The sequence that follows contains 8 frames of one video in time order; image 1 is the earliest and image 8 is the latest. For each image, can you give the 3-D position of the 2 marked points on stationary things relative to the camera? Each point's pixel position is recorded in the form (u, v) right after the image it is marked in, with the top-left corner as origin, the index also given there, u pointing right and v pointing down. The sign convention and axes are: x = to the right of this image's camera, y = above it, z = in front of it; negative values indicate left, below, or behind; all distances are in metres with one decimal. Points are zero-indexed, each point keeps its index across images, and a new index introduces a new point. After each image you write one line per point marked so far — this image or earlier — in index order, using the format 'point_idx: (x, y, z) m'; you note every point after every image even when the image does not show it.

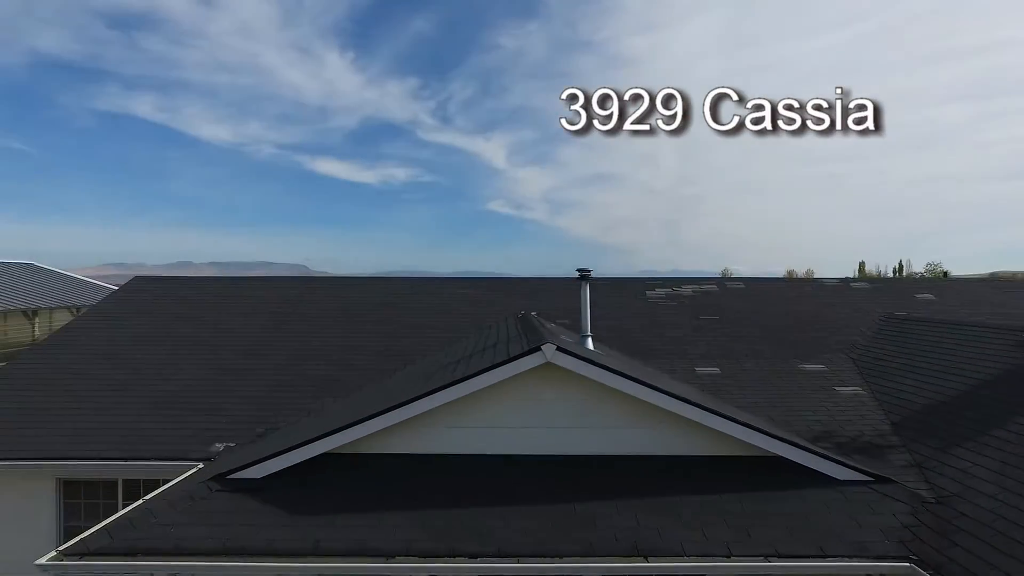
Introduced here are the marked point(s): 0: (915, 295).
0: (+7.2, -0.1, +10.8) m
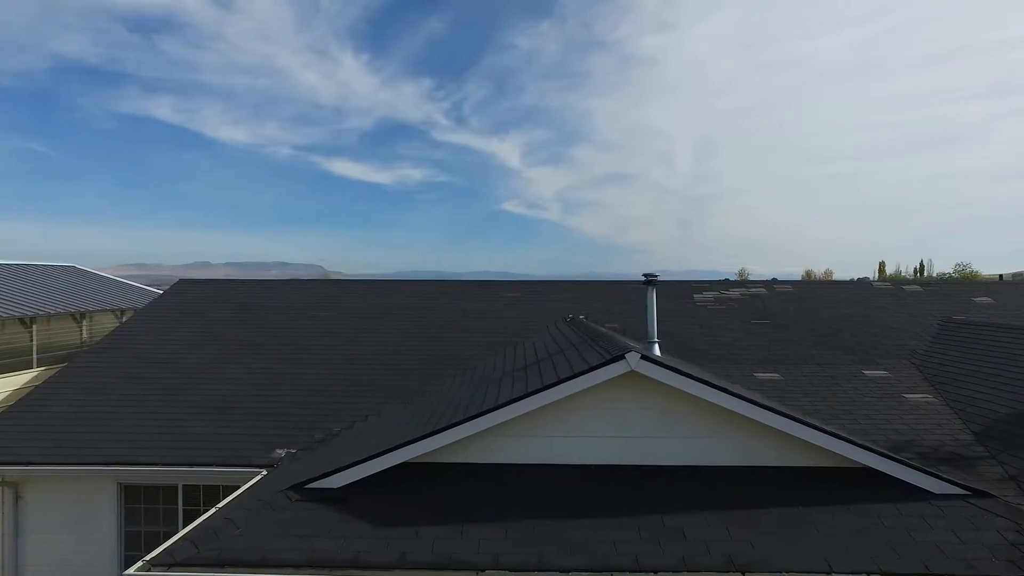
0: (+7.9, -0.2, +10.6) m
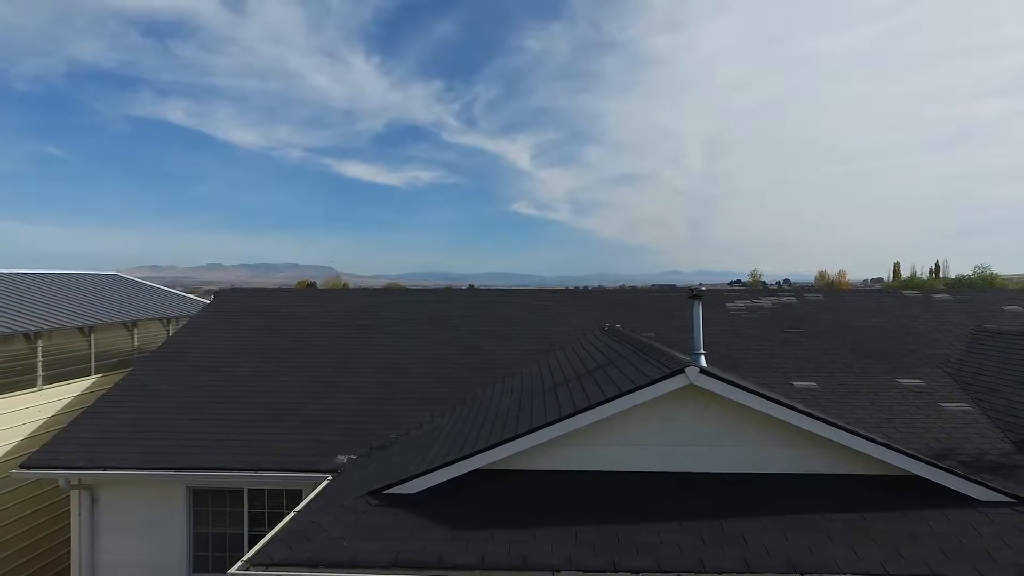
0: (+8.6, -0.3, +10.7) m
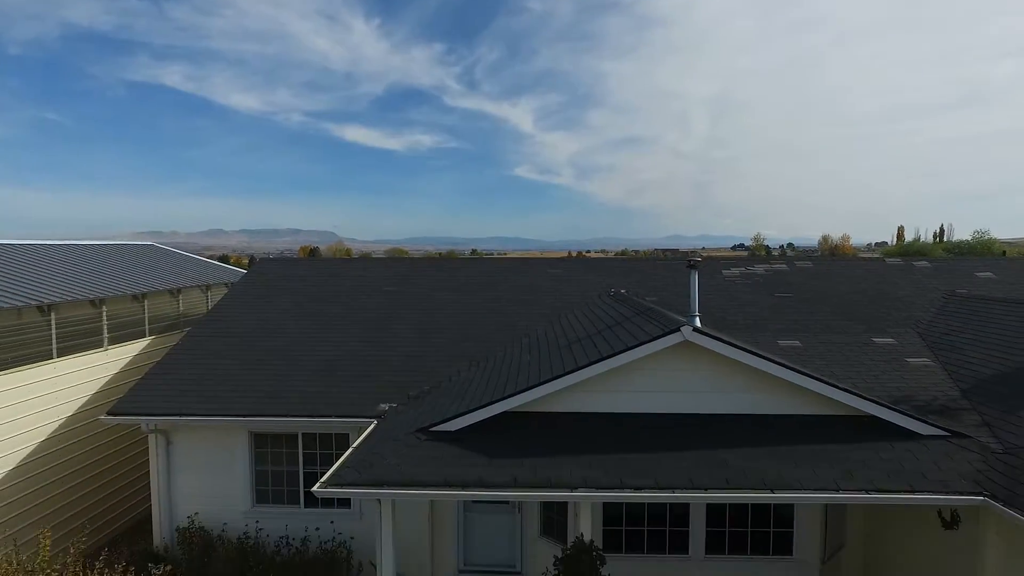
0: (+8.8, +0.3, +11.7) m
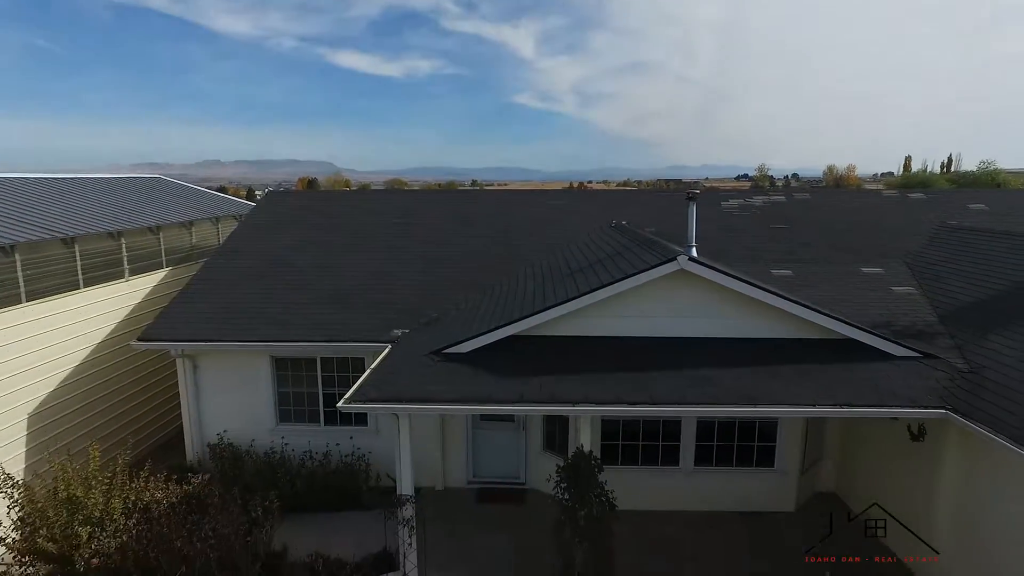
0: (+8.9, +1.6, +11.9) m
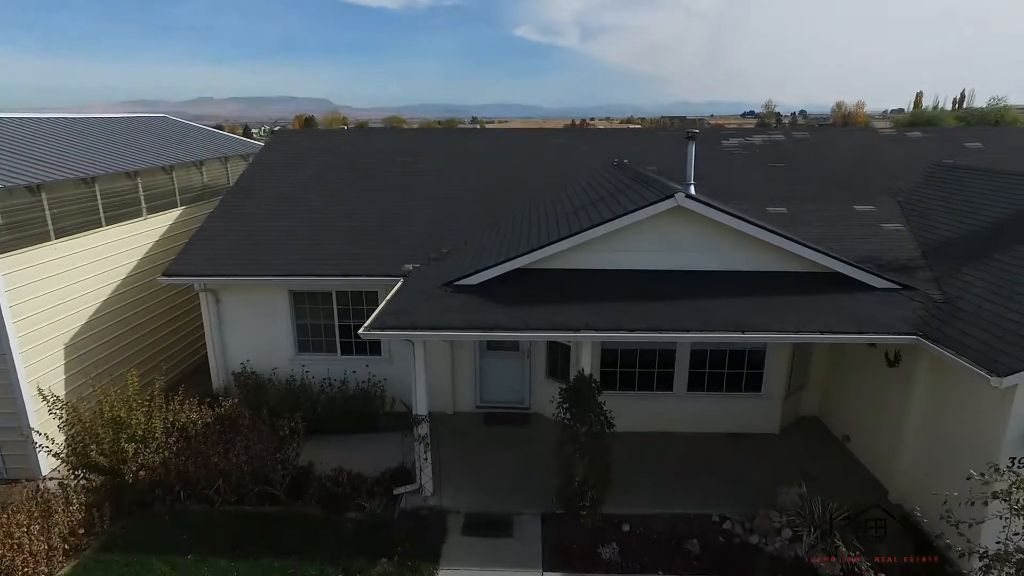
0: (+9.0, +2.9, +12.1) m
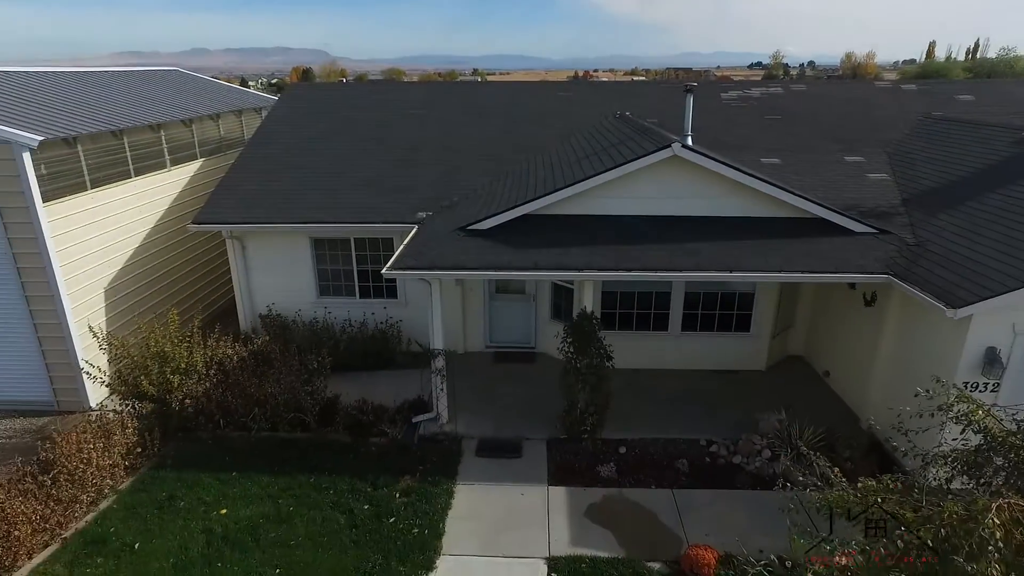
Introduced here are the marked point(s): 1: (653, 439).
0: (+9.1, +3.9, +12.5) m
1: (+1.9, -2.0, +8.2) m
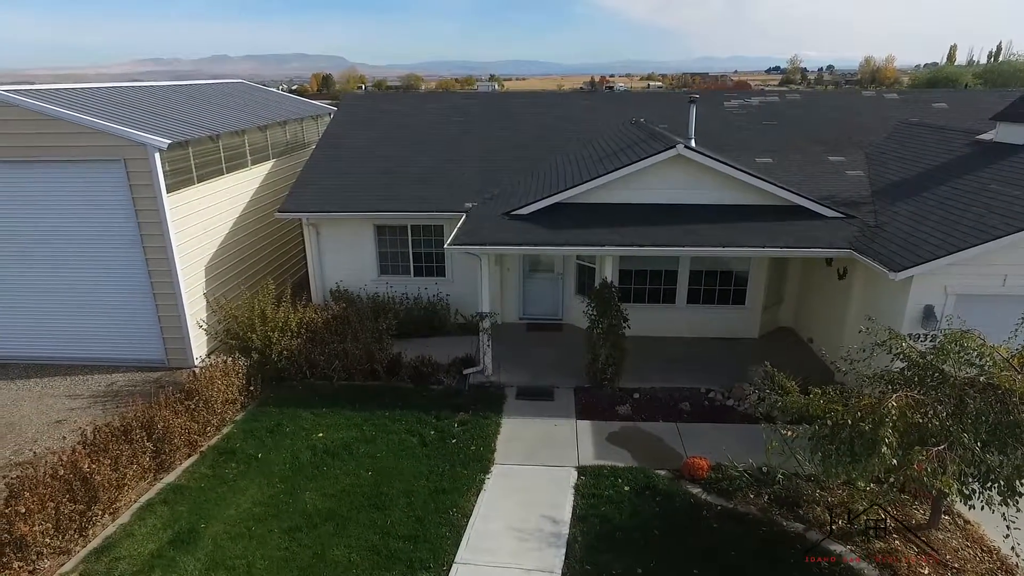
0: (+9.8, +4.3, +14.2) m
1: (+2.4, -1.6, +10.0) m
